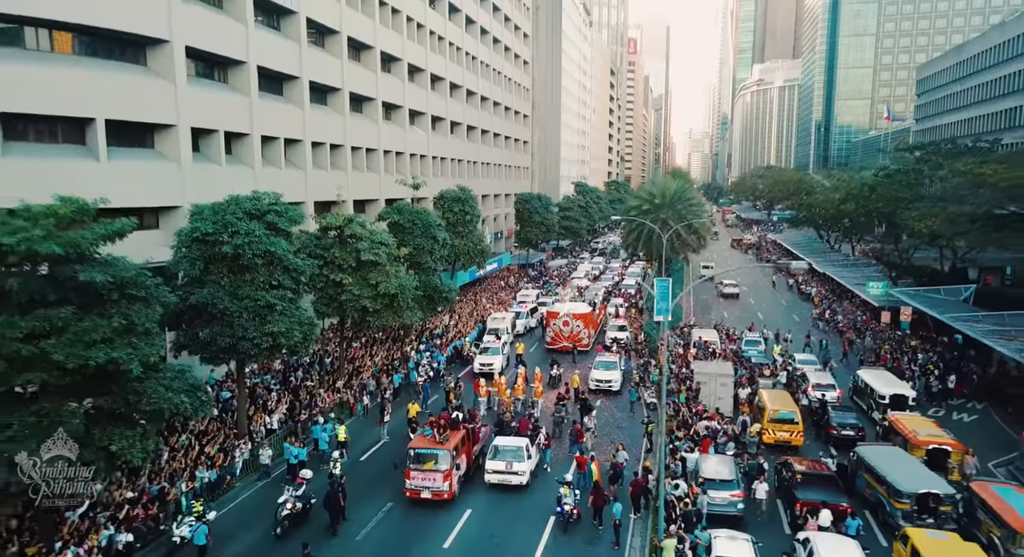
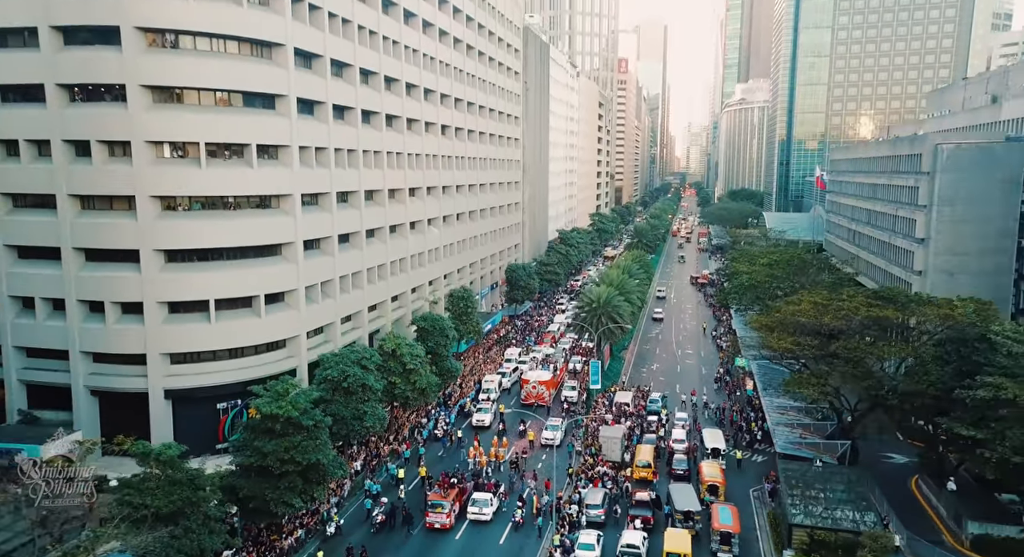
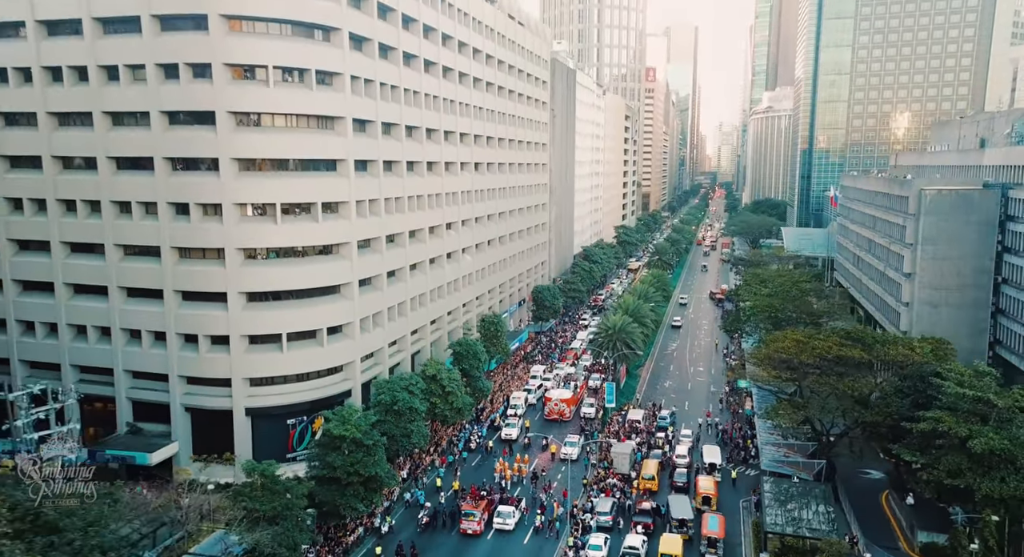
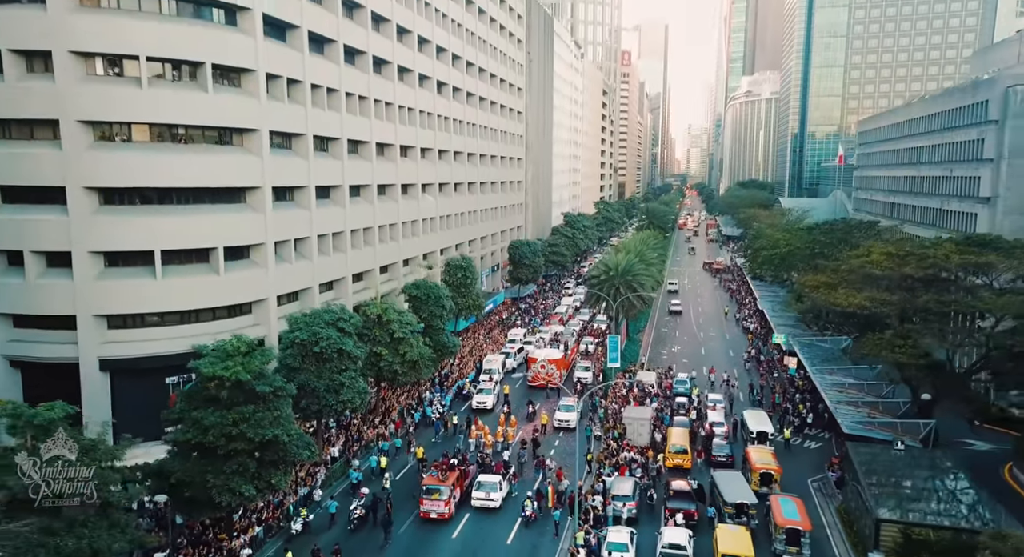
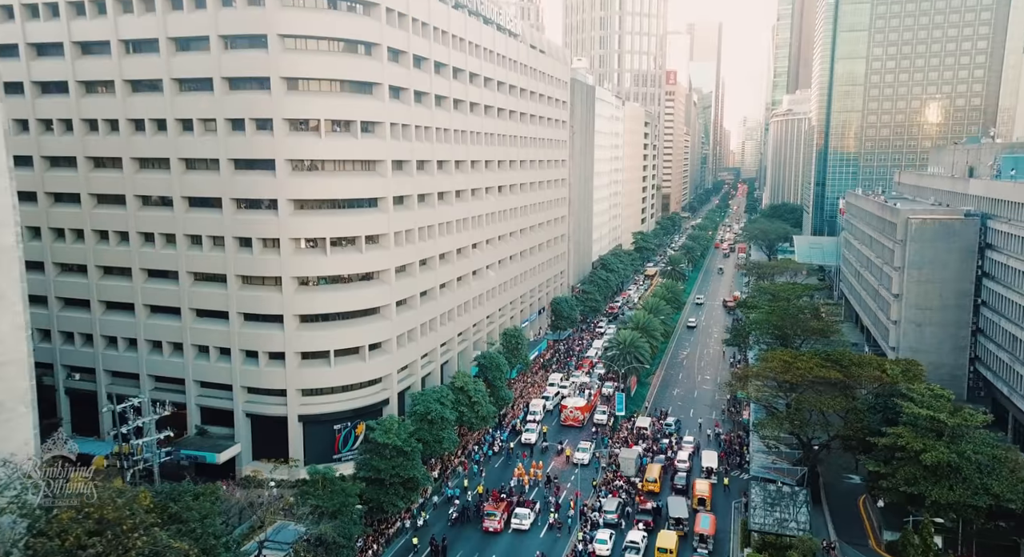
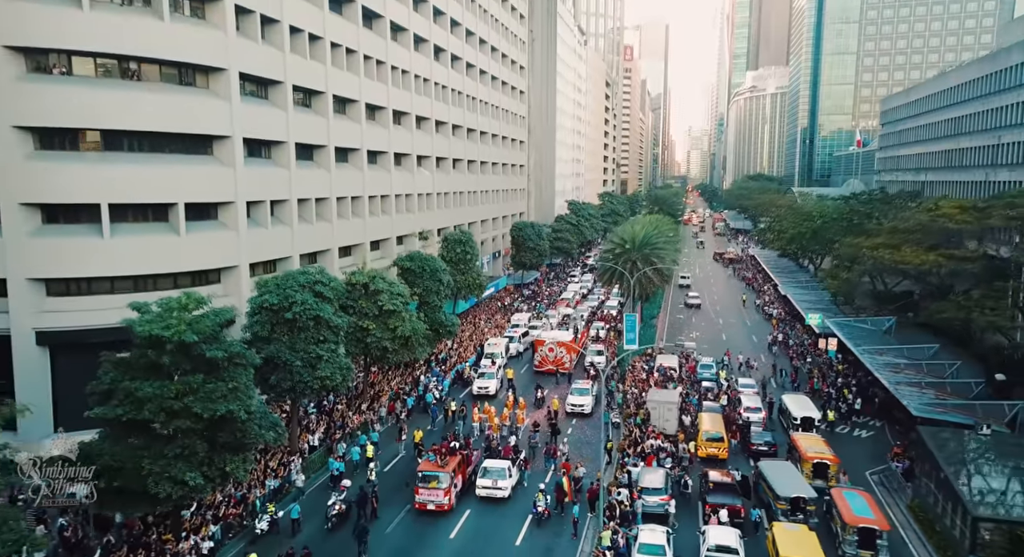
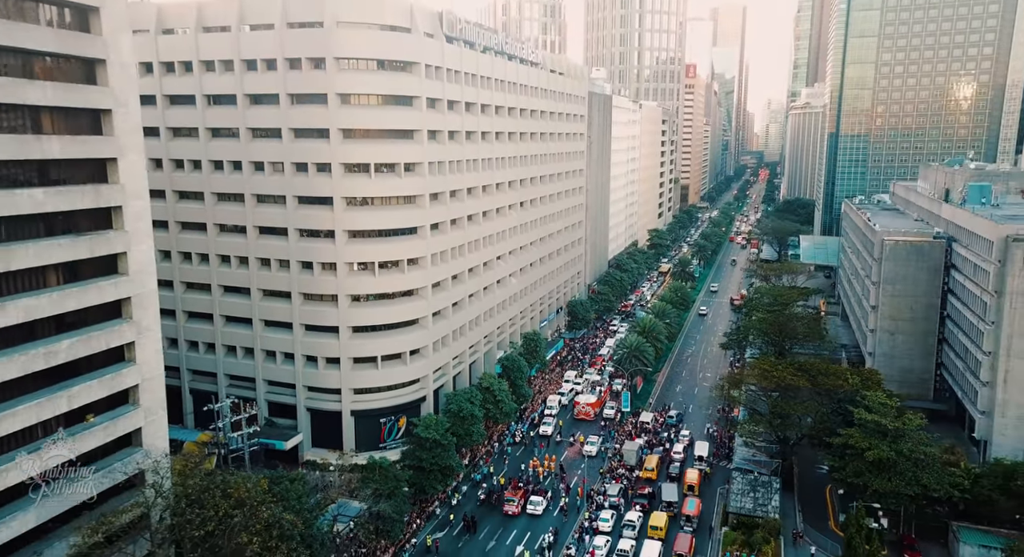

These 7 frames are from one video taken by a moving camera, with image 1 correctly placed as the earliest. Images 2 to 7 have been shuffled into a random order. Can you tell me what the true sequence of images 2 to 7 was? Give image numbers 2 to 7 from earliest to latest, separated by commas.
6, 4, 2, 3, 5, 7
